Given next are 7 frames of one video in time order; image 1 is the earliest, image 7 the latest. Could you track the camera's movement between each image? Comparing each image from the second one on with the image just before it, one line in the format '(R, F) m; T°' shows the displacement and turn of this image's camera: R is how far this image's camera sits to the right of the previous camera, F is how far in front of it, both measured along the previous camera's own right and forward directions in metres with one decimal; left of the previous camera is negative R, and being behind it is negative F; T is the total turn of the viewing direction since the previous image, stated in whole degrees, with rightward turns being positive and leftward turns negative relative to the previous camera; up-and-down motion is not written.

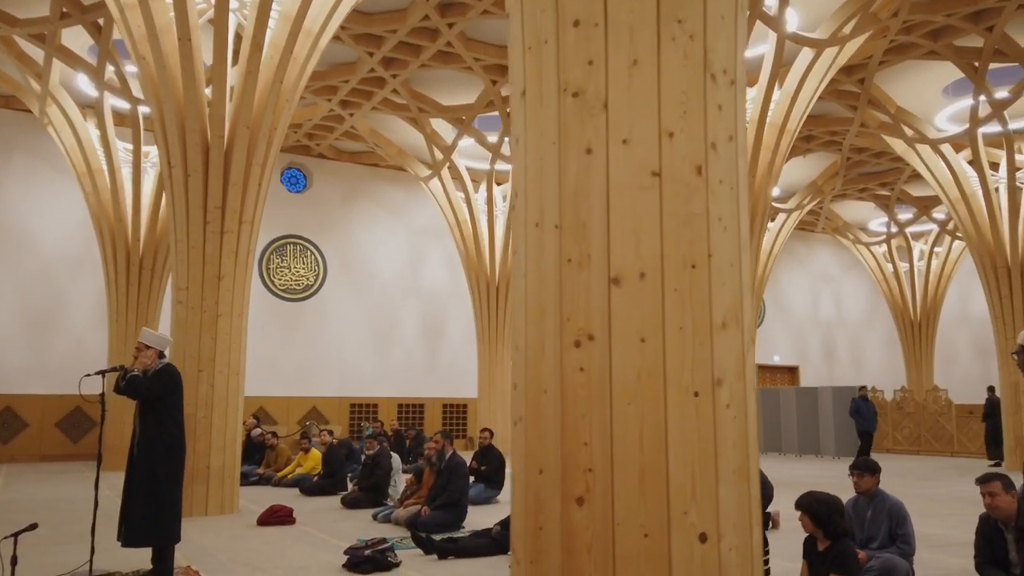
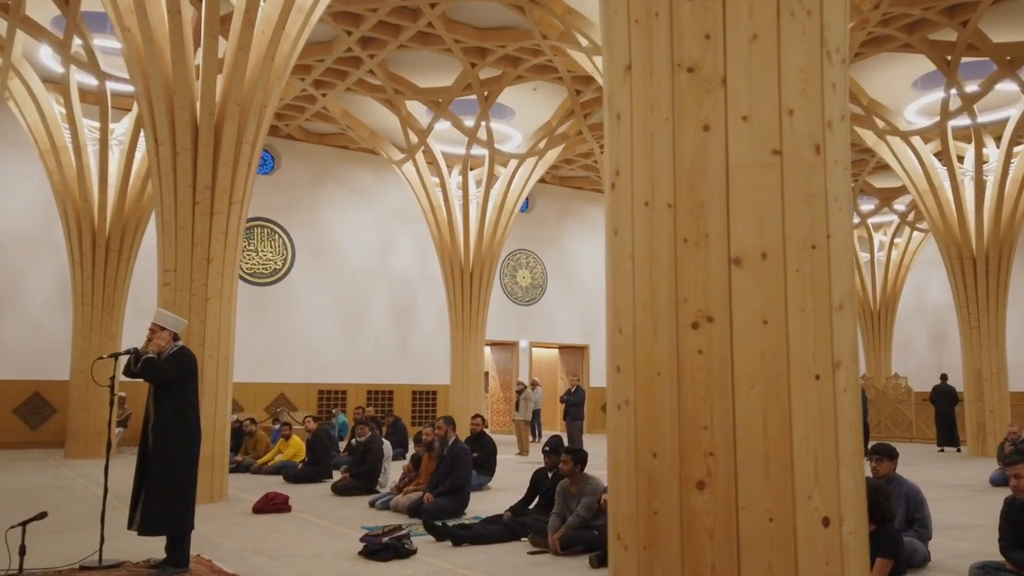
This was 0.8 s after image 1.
(-0.5, +0.1) m; +3°
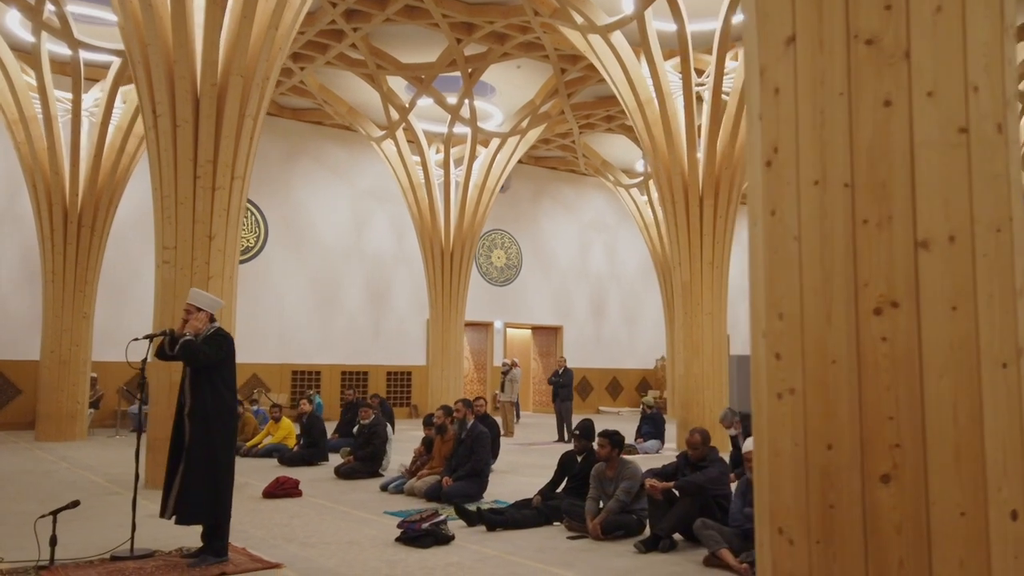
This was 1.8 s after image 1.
(-0.6, +0.2) m; +3°
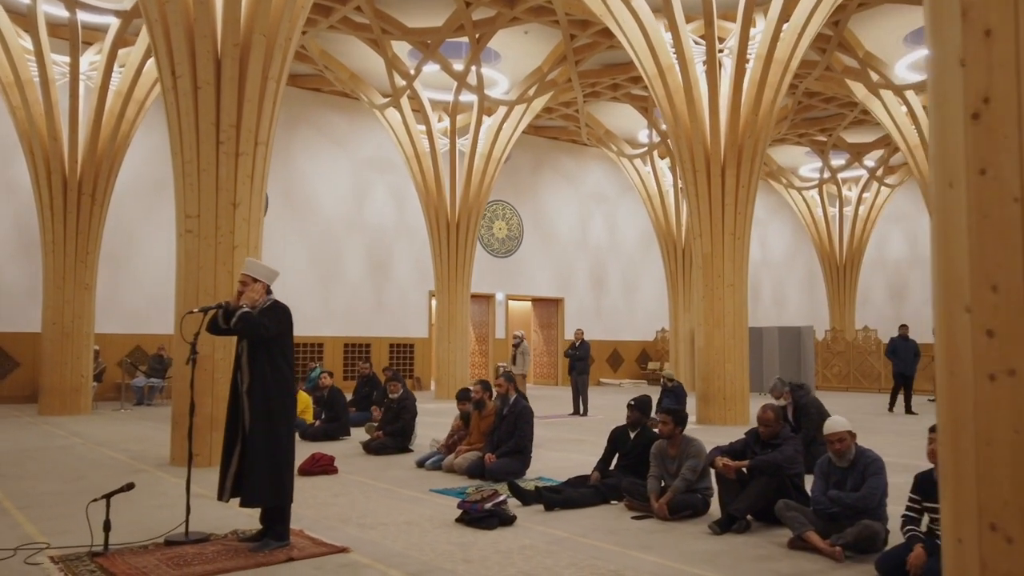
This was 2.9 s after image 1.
(-0.5, +0.3) m; +1°
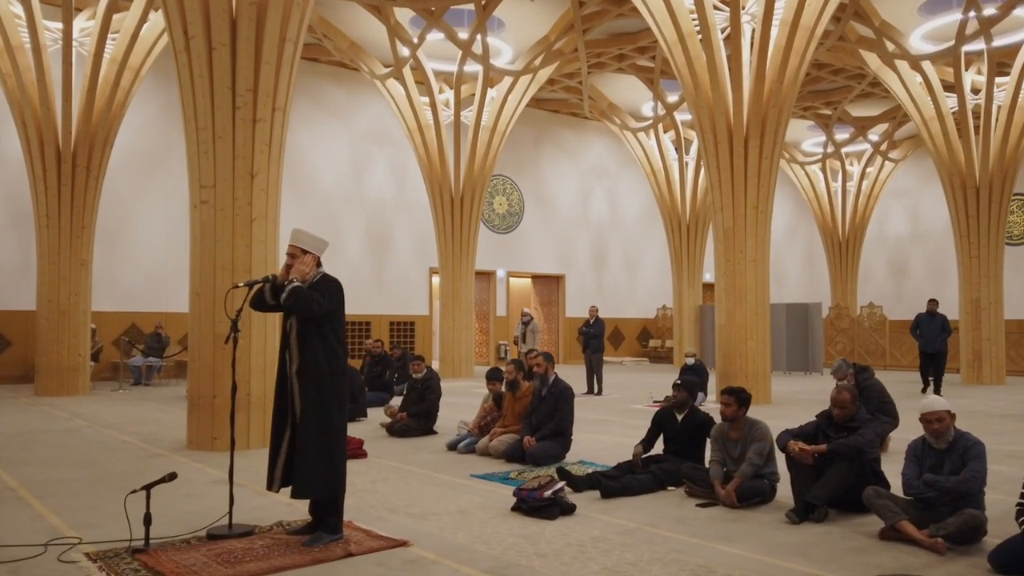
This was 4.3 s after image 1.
(-0.4, +0.4) m; +1°
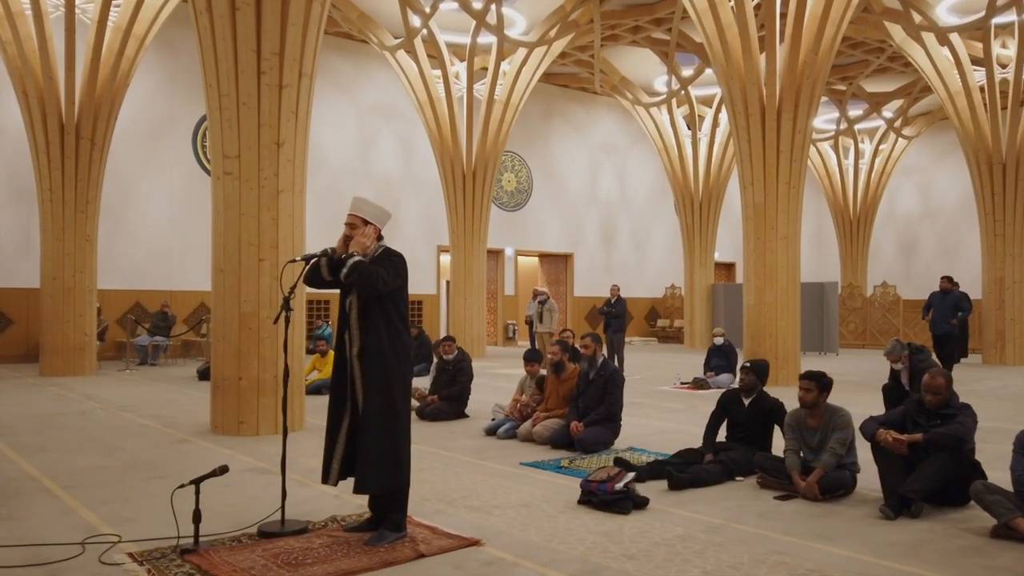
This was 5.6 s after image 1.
(-0.4, +0.4) m; 0°
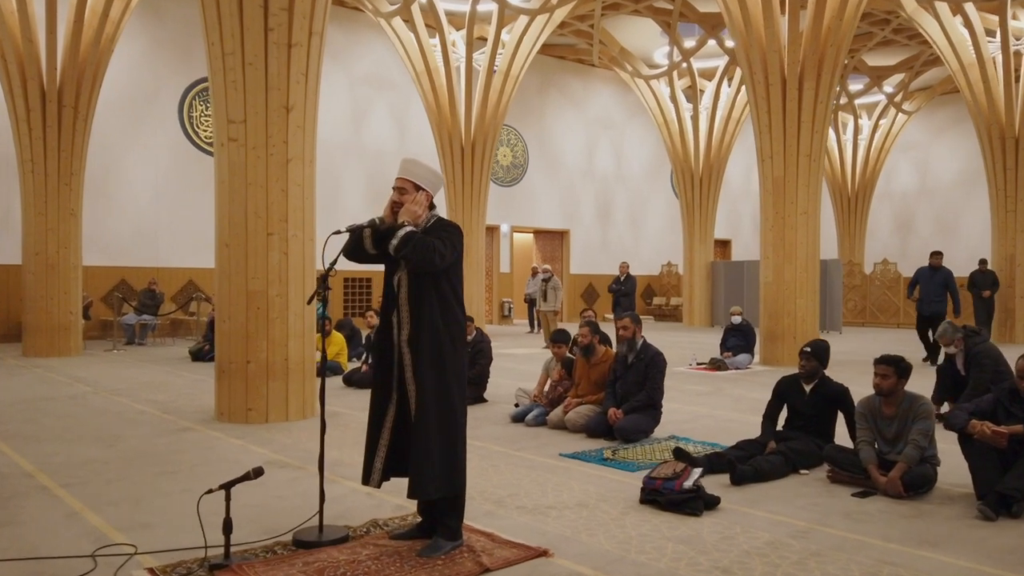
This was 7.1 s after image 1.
(-0.4, +0.5) m; +1°
